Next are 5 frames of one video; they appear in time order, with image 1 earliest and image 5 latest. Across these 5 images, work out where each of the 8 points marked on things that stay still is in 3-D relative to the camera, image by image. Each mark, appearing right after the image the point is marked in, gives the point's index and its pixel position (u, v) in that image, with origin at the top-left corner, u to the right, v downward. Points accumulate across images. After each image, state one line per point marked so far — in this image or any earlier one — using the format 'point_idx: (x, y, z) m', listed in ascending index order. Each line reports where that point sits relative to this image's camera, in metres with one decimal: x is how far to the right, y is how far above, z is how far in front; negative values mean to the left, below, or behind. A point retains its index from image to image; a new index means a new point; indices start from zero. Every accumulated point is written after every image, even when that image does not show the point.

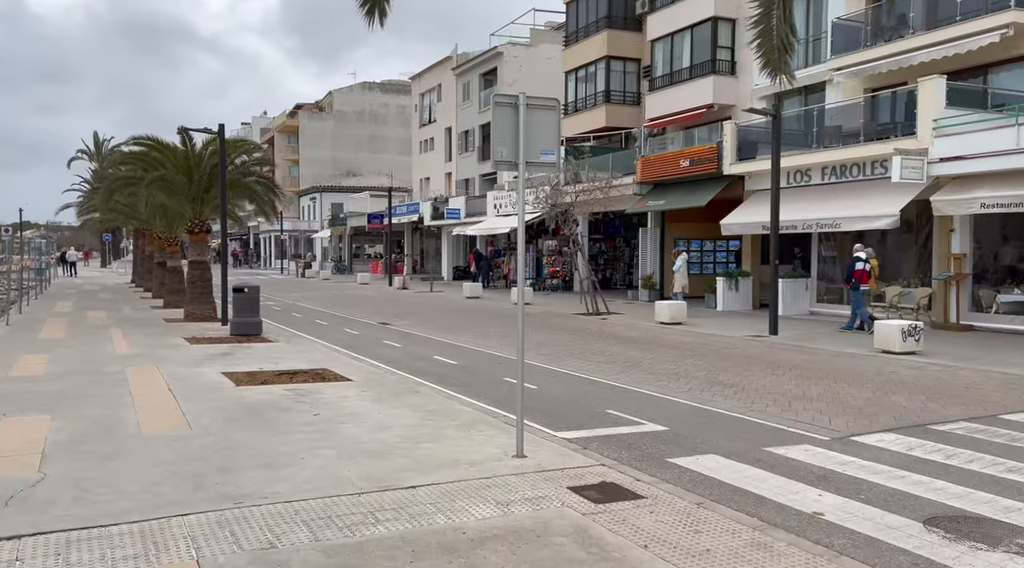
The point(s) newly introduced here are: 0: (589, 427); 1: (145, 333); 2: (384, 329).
0: (+0.7, -1.4, +8.6) m
1: (-7.3, -1.0, +17.9) m
2: (-2.8, -1.0, +19.8) m
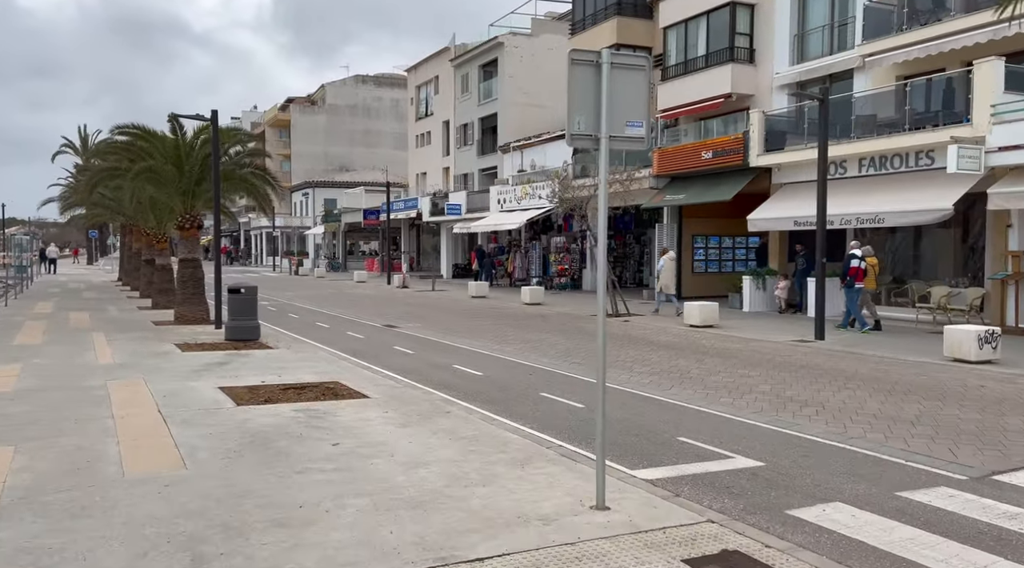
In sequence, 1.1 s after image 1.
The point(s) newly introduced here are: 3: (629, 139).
0: (+1.2, -1.4, +7.1) m
1: (-6.9, -1.0, +16.3) m
2: (-2.4, -1.0, +18.2) m
3: (+0.7, +0.9, +5.8) m
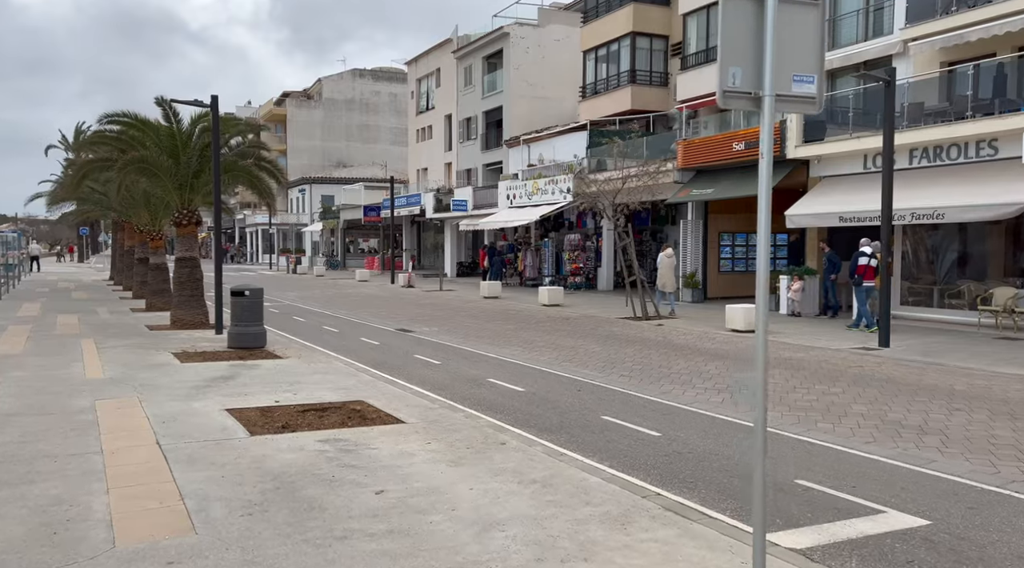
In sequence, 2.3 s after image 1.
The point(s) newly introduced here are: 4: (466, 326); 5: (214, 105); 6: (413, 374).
0: (+1.8, -1.5, +5.6) m
1: (-6.3, -1.0, +14.8) m
2: (-1.9, -1.0, +16.7) m
3: (+1.4, +0.9, +4.3) m
4: (-1.0, -0.9, +19.5) m
5: (-5.6, +3.4, +17.0) m
6: (-1.3, -1.2, +12.2) m
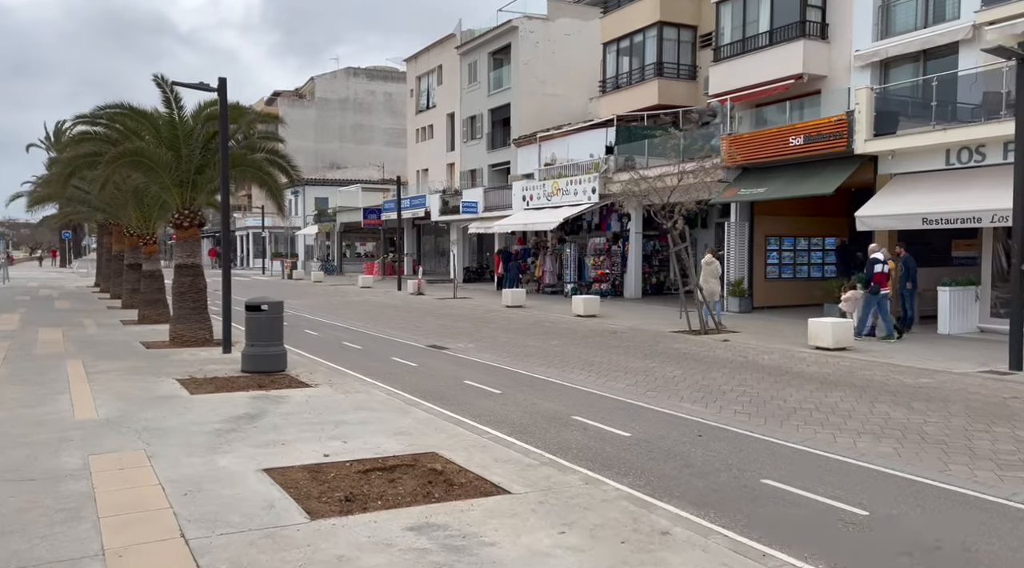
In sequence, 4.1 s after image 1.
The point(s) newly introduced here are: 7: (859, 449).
0: (+2.9, -1.6, +3.4) m
1: (-5.4, -1.2, +12.5) m
2: (-1.0, -1.2, +14.5) m
3: (+2.4, +0.7, +2.1) m
4: (-0.2, -1.1, +17.3) m
5: (-4.8, +3.2, +14.7) m
6: (-0.4, -1.4, +10.0) m
7: (+3.1, -1.4, +7.9) m
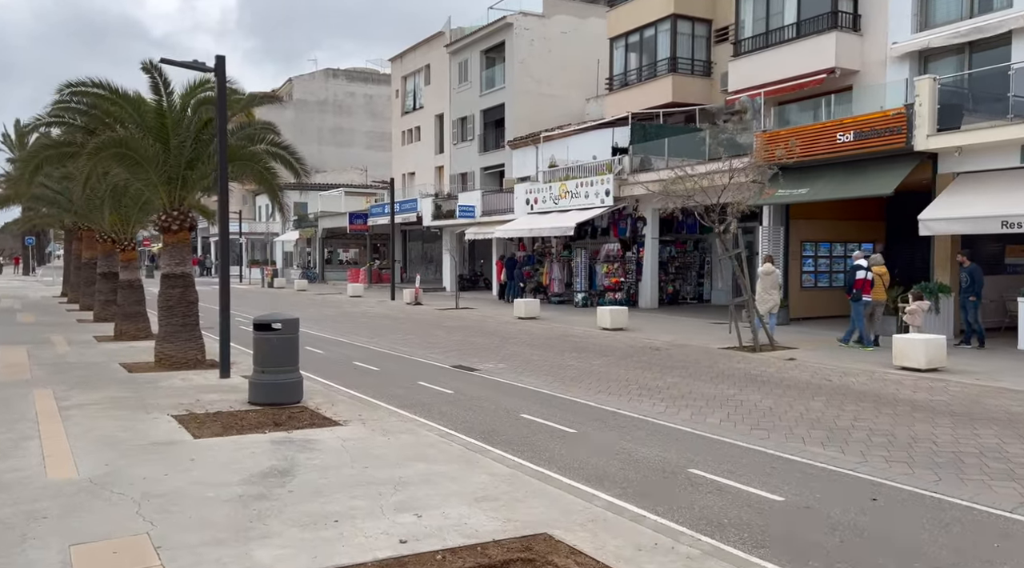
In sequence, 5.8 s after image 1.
0: (+3.9, -1.7, +1.5) m
1: (-4.7, -1.4, +10.3) m
2: (-0.3, -1.4, +12.4) m
3: (+3.5, +0.7, +0.2) m
4: (+0.4, -1.3, +15.3) m
5: (-4.1, +3.0, +12.5) m
6: (+0.4, -1.5, +7.9) m
7: (+3.9, -1.6, +6.0) m
